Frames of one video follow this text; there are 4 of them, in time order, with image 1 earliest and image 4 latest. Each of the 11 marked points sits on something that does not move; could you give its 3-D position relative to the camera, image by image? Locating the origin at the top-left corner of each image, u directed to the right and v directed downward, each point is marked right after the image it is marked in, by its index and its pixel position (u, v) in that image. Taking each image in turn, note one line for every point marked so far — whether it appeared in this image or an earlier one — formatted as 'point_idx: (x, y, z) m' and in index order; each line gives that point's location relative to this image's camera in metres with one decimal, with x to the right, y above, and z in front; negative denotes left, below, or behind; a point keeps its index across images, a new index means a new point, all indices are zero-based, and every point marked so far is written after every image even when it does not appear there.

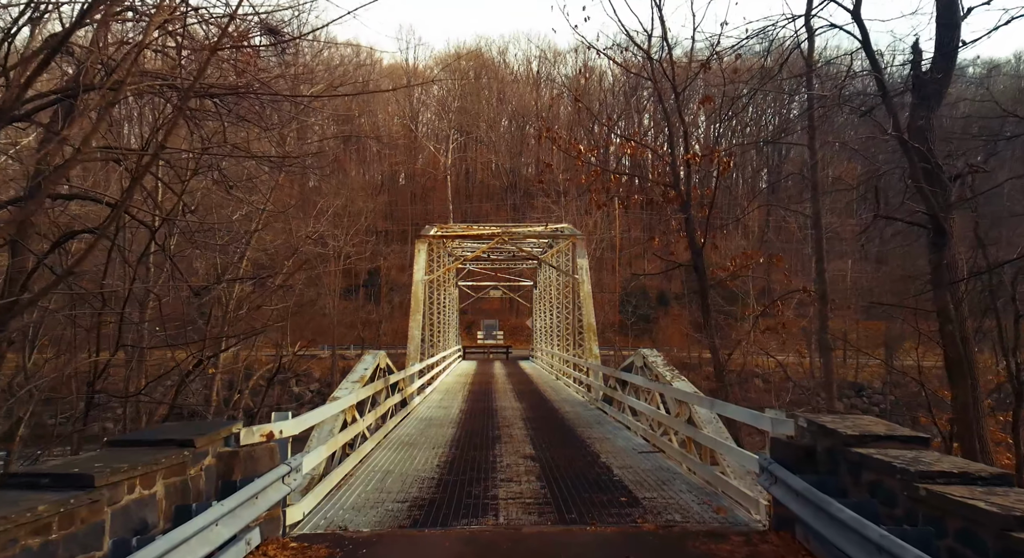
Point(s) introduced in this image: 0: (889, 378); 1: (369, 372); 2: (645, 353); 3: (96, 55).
0: (+10.6, -2.8, +17.7) m
1: (-1.6, -1.0, +7.1) m
2: (+1.6, -0.9, +7.8) m
3: (-4.4, +2.3, +6.6) m
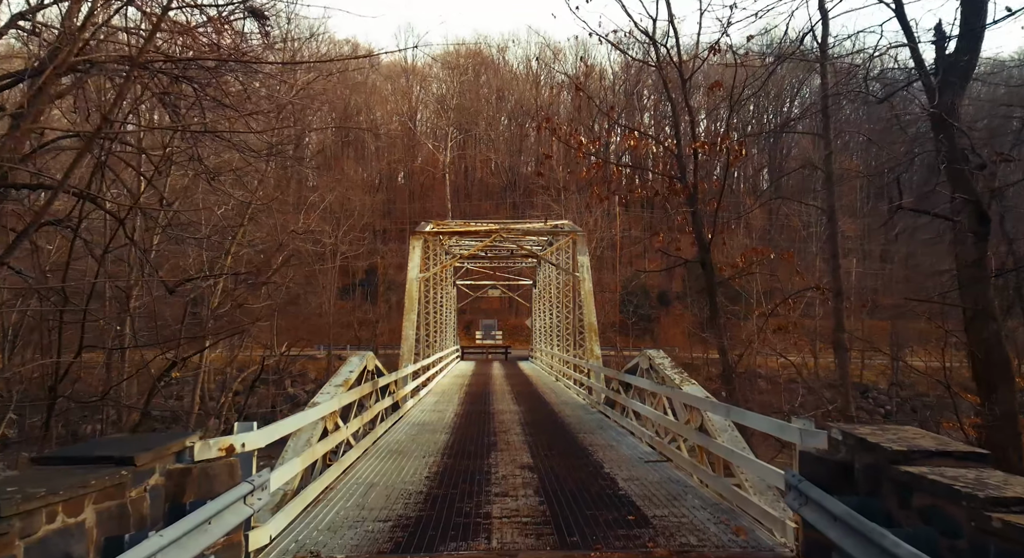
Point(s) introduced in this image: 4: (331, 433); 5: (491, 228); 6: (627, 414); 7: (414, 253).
0: (+10.5, -2.7, +17.2) m
1: (-1.6, -1.0, +6.6) m
2: (+1.6, -0.9, +7.3) m
3: (-4.4, +2.4, +6.1) m
4: (-1.6, -1.3, +5.6) m
5: (-0.6, +1.5, +17.7) m
6: (+1.6, -1.8, +8.6) m
7: (-2.2, +0.6, +14.3) m
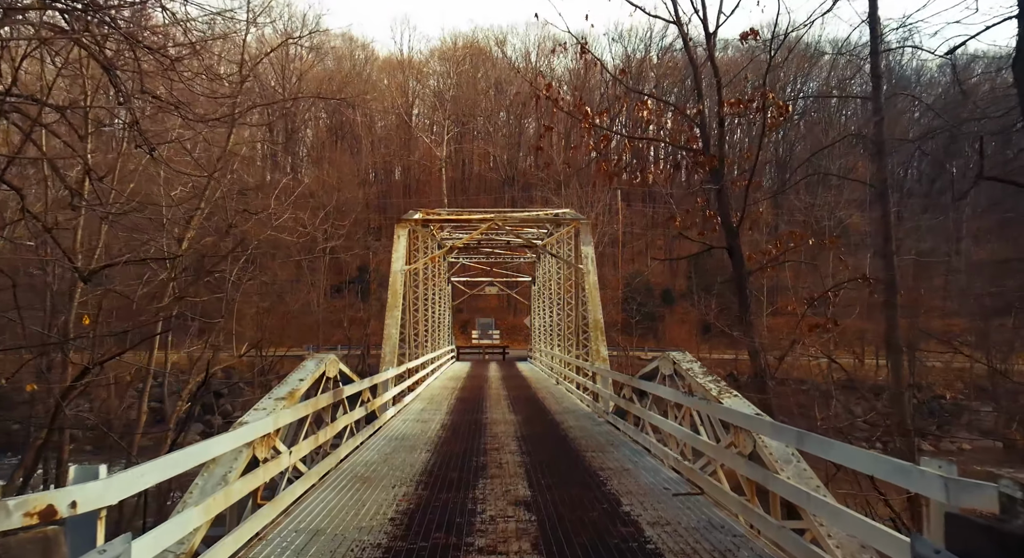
0: (+10.4, -2.6, +15.9) m
1: (-1.7, -0.9, +5.3) m
2: (+1.5, -0.7, +6.0) m
3: (-4.5, +2.5, +4.8) m
4: (-1.7, -1.2, +4.2) m
5: (-0.7, +1.6, +16.4) m
6: (+1.5, -1.7, +7.3) m
7: (-2.3, +0.7, +13.0) m
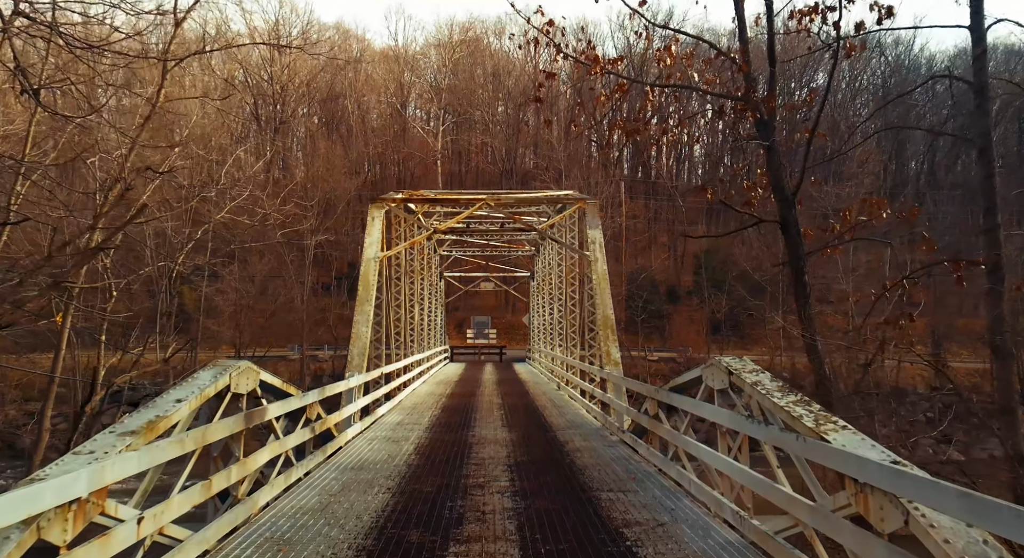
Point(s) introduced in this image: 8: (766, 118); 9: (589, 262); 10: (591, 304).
0: (+10.3, -2.4, +14.2) m
1: (-1.8, -0.7, +3.6) m
2: (+1.4, -0.6, +4.3) m
3: (-4.5, +2.7, +3.1) m
4: (-1.7, -1.1, +2.5) m
5: (-0.8, +1.8, +14.7) m
6: (+1.4, -1.6, +5.6) m
7: (-2.4, +0.9, +11.3) m
8: (+2.7, +1.7, +7.1) m
9: (+1.5, +0.3, +12.9) m
10: (+1.7, -0.6, +14.0) m
